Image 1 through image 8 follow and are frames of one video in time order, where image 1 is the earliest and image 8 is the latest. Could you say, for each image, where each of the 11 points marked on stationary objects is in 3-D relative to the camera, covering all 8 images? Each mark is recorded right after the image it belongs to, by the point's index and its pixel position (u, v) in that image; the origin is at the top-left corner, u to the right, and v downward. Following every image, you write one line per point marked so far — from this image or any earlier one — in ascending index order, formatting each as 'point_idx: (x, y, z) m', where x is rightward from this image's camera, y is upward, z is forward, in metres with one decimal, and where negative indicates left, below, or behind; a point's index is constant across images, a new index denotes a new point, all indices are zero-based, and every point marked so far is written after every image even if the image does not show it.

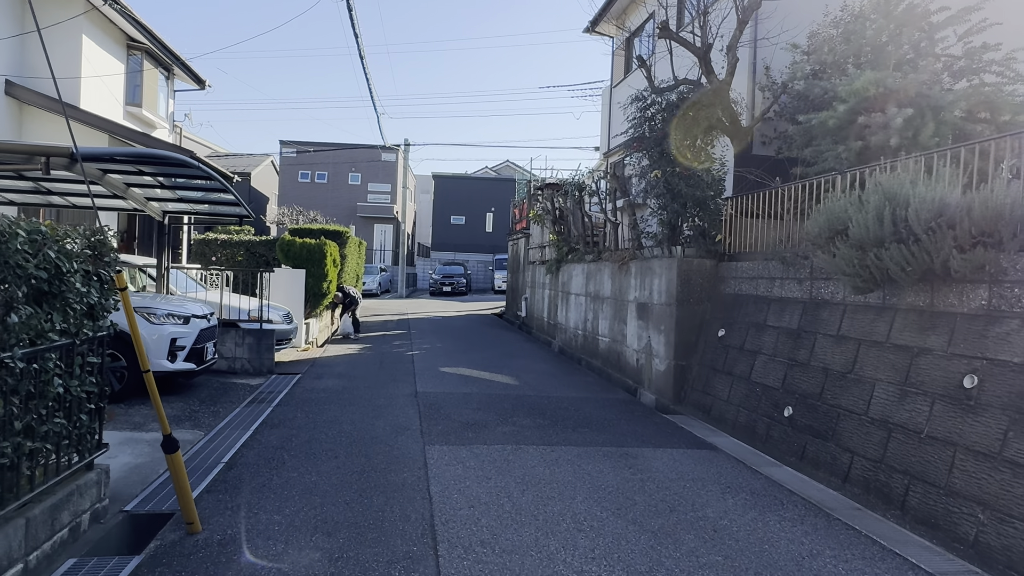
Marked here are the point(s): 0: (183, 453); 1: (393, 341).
0: (-2.3, -1.2, +4.8) m
1: (-2.0, -0.9, +11.6) m
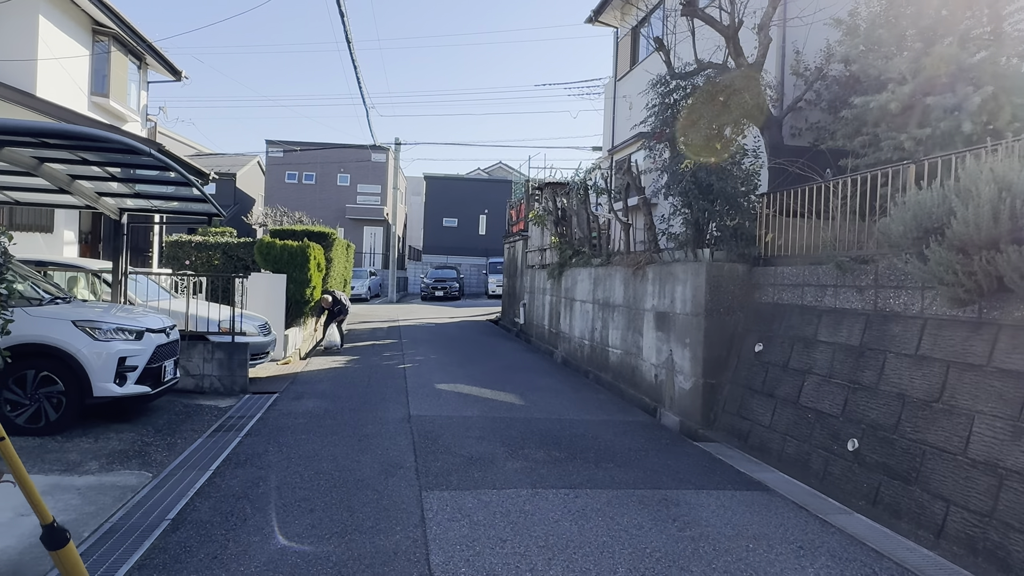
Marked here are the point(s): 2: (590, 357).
0: (-2.2, -1.2, +3.9) m
1: (-2.0, -1.0, +10.7) m
2: (+1.2, -1.0, +10.2) m
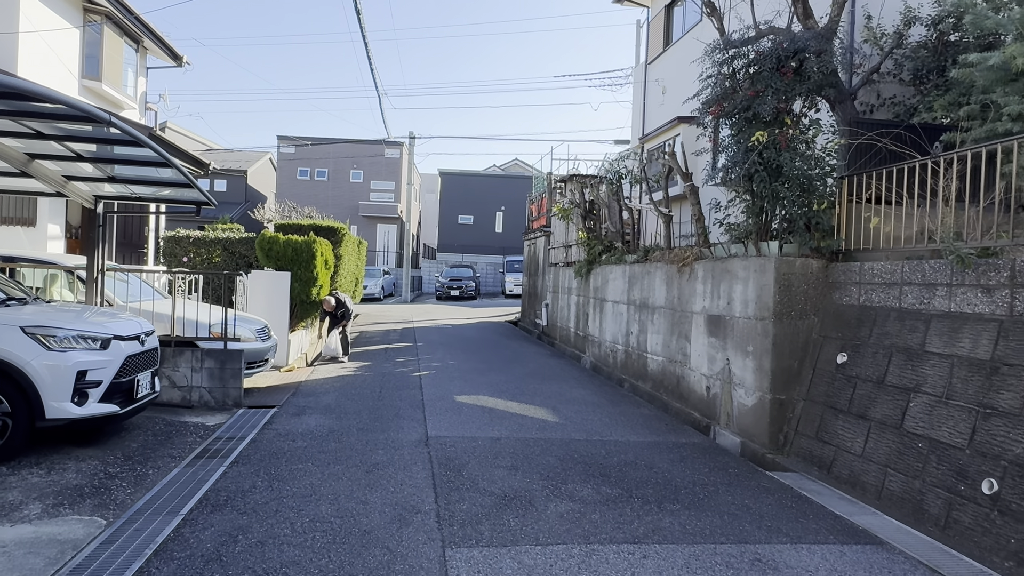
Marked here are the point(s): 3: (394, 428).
0: (-2.0, -1.2, +3.0) m
1: (-1.7, -1.0, +9.8) m
2: (+1.5, -1.0, +9.2) m
3: (-1.0, -1.1, +5.5) m
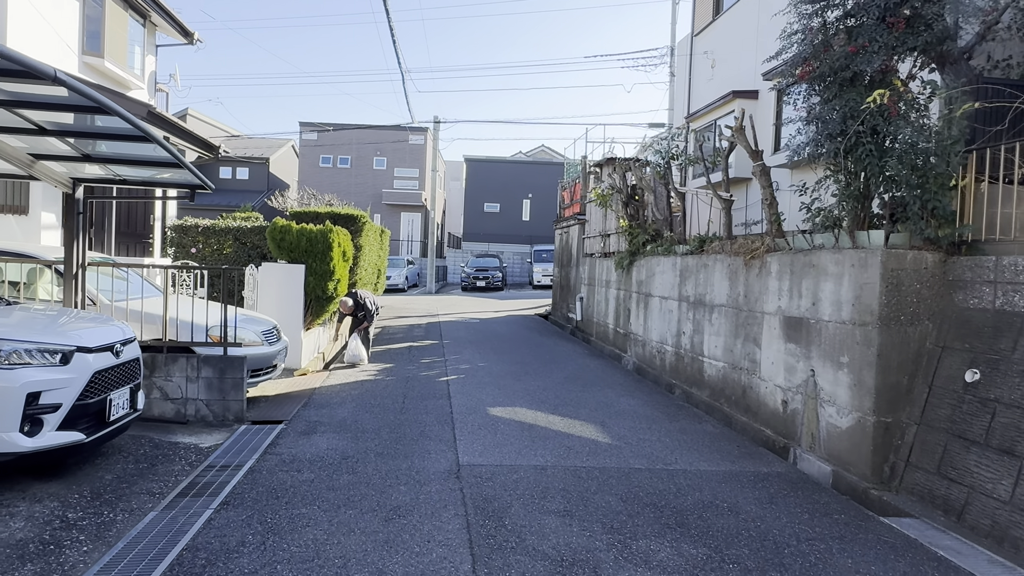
0: (-1.8, -1.3, +2.1) m
1: (-1.2, -0.9, +8.9) m
2: (+2.0, -1.0, +8.3) m
3: (-0.6, -1.1, +4.7) m
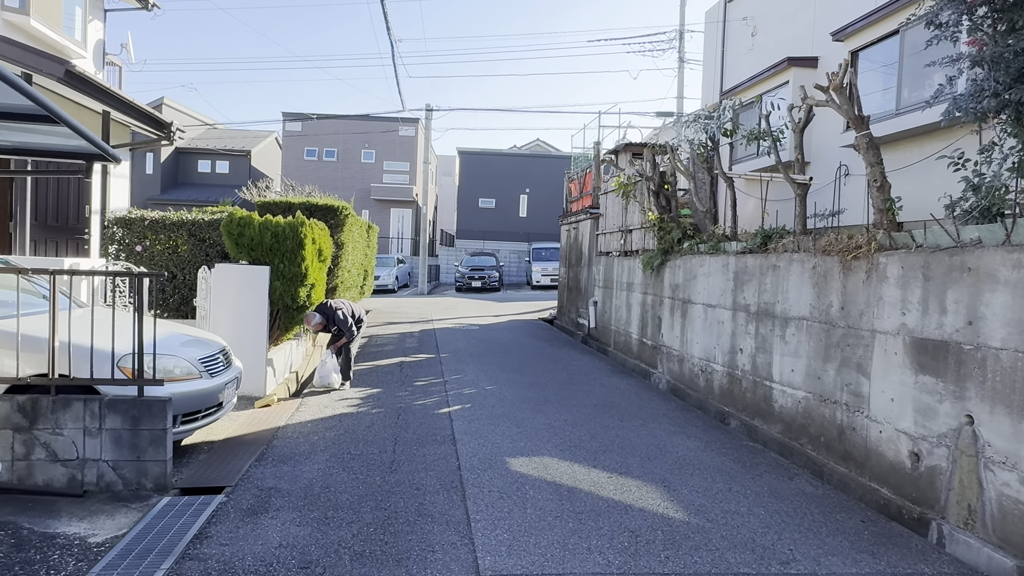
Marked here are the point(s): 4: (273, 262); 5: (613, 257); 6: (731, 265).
0: (-1.5, -1.4, +0.6) m
1: (-1.0, -1.0, +7.3) m
2: (+2.1, -1.0, +6.7) m
3: (-0.4, -1.2, +3.1) m
4: (-2.3, +0.2, +6.5) m
5: (+1.6, +0.5, +11.0) m
6: (+2.2, +0.2, +6.8) m
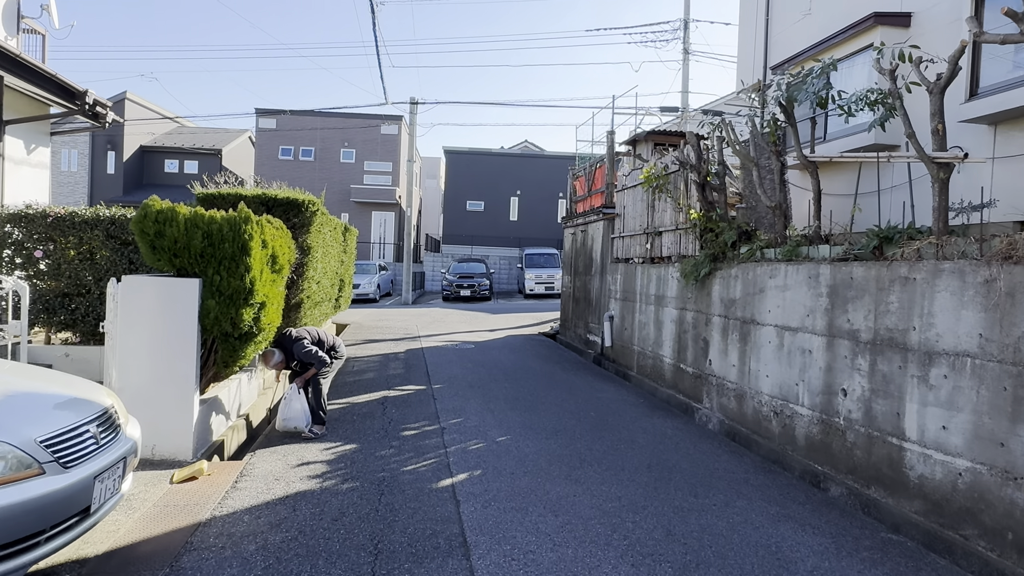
0: (-1.2, -1.4, -1.2) m
1: (-0.9, -1.2, +5.5) m
2: (+2.3, -1.2, +5.0) m
3: (-0.2, -1.3, +1.3) m
4: (-2.1, +0.1, +4.7) m
5: (+1.7, +0.3, +9.3) m
6: (+2.4, +0.1, +5.1) m
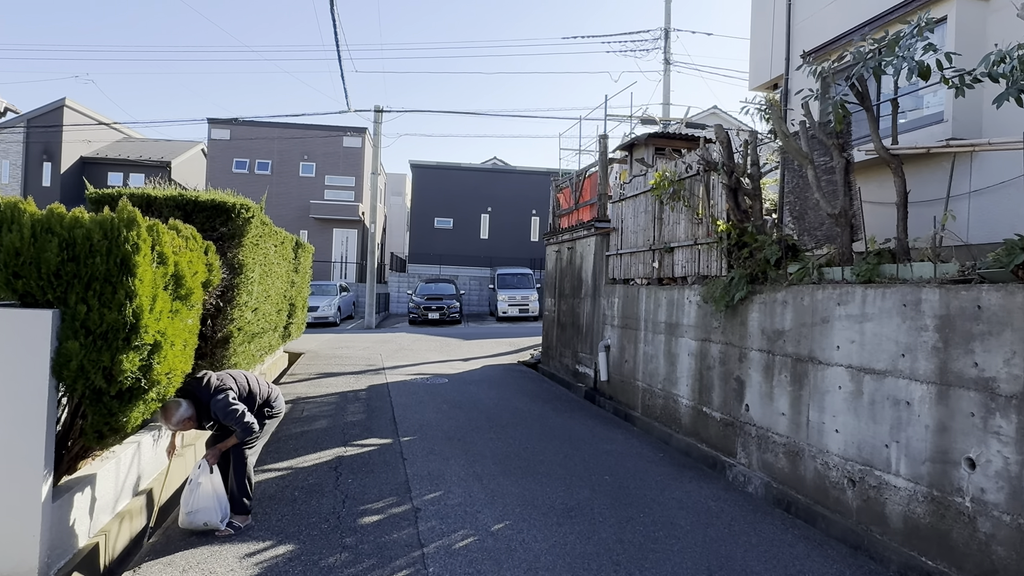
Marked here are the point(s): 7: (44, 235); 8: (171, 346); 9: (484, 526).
0: (-0.9, -1.4, -2.7) m
1: (-0.9, -1.3, +4.1) m
2: (+2.3, -1.3, +3.7) m
3: (0.0, -1.4, -0.1) m
4: (-2.1, -0.1, +3.2) m
5: (+1.5, 0.0, +8.0) m
6: (+2.4, -0.1, +3.8) m
7: (-2.1, +0.2, +3.1) m
8: (-1.9, -0.3, +3.7) m
9: (-0.2, -1.4, +3.9) m
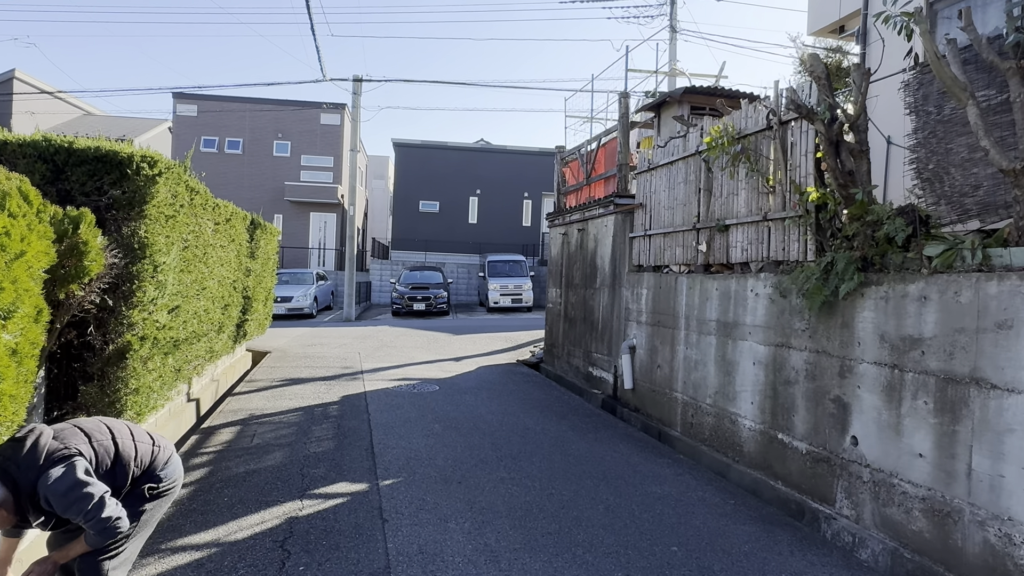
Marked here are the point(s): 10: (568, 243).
0: (-0.5, -1.5, -4.3) m
1: (-0.7, -1.3, +2.5) m
2: (+2.5, -1.3, +2.2) m
3: (+0.3, -1.4, -1.7) m
4: (-1.9, 0.0, +1.6) m
5: (+1.5, +0.1, +6.4) m
6: (+2.5, 0.0, +2.3) m
7: (-1.9, +0.3, +1.5) m
8: (-1.7, -0.3, +2.1) m
9: (0.0, -1.3, +2.3) m
10: (+0.8, +0.7, +9.5) m
